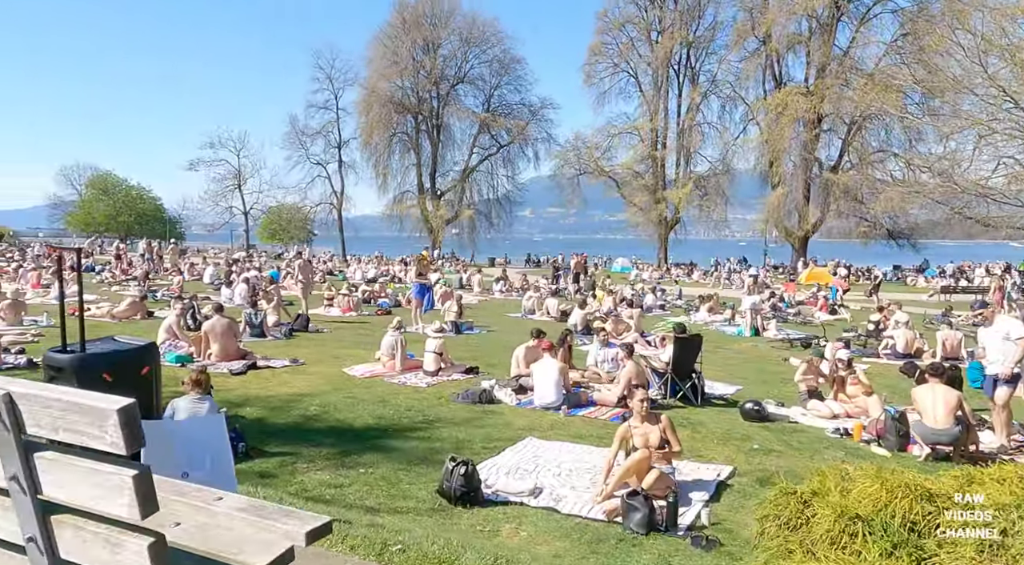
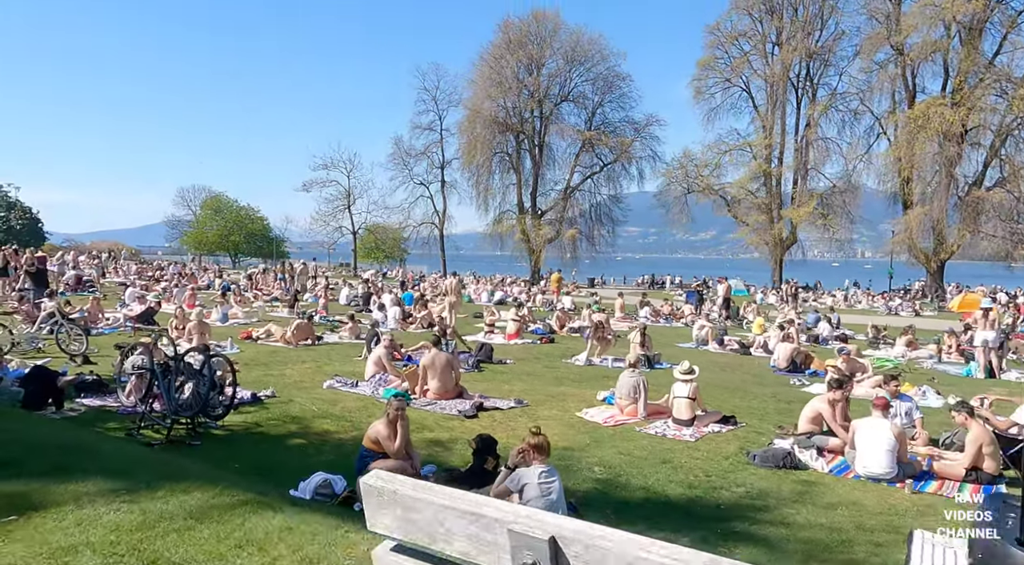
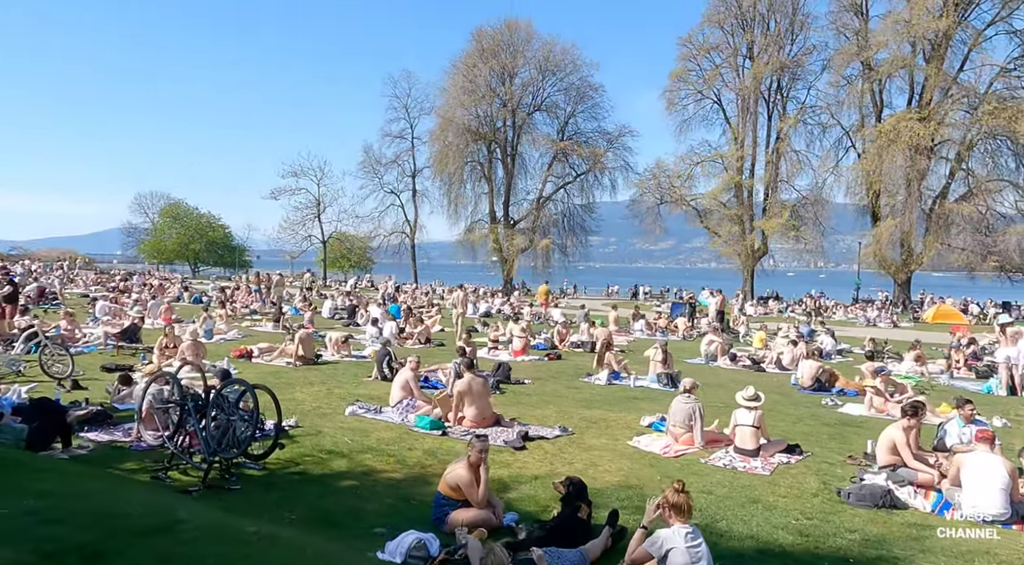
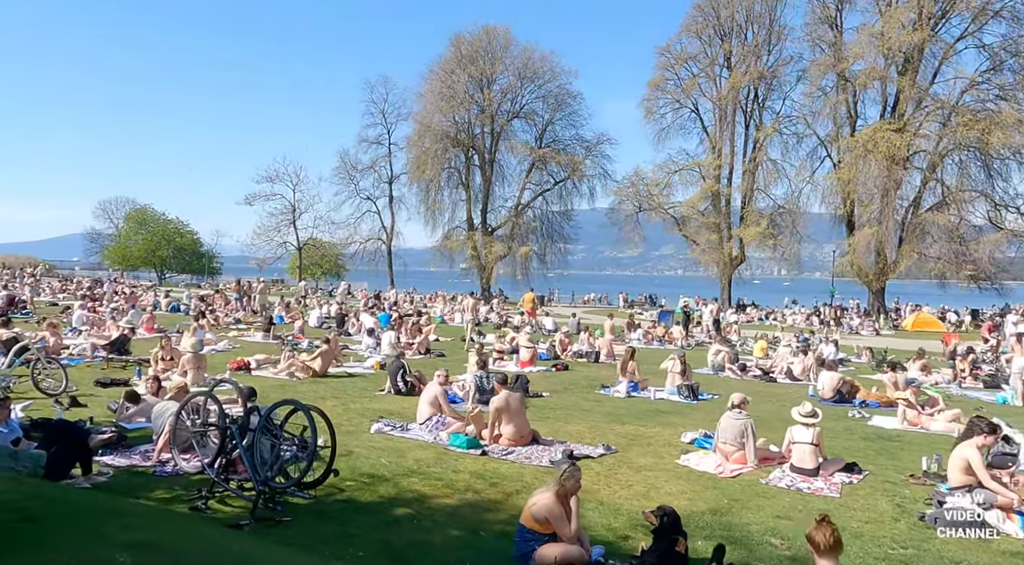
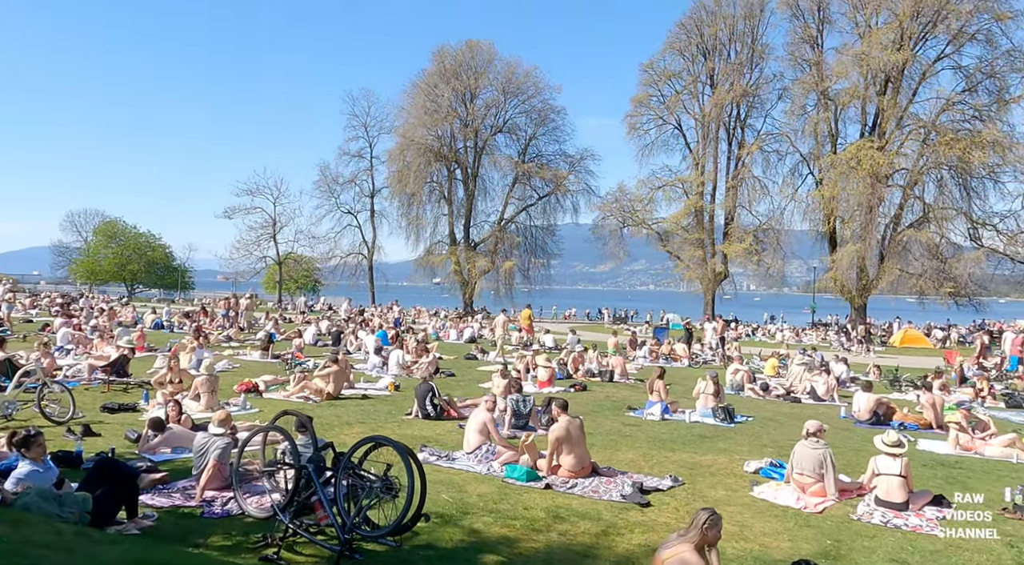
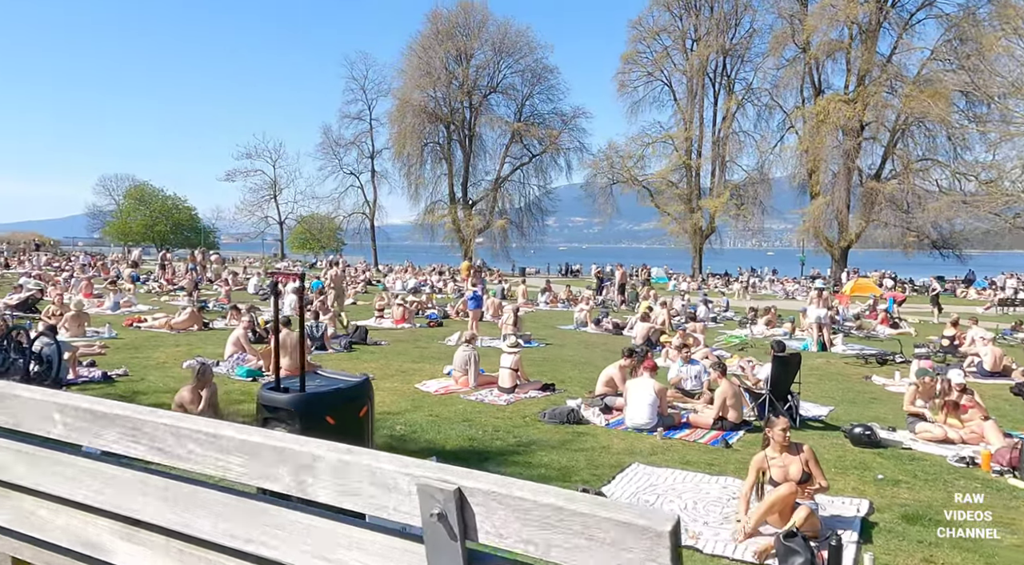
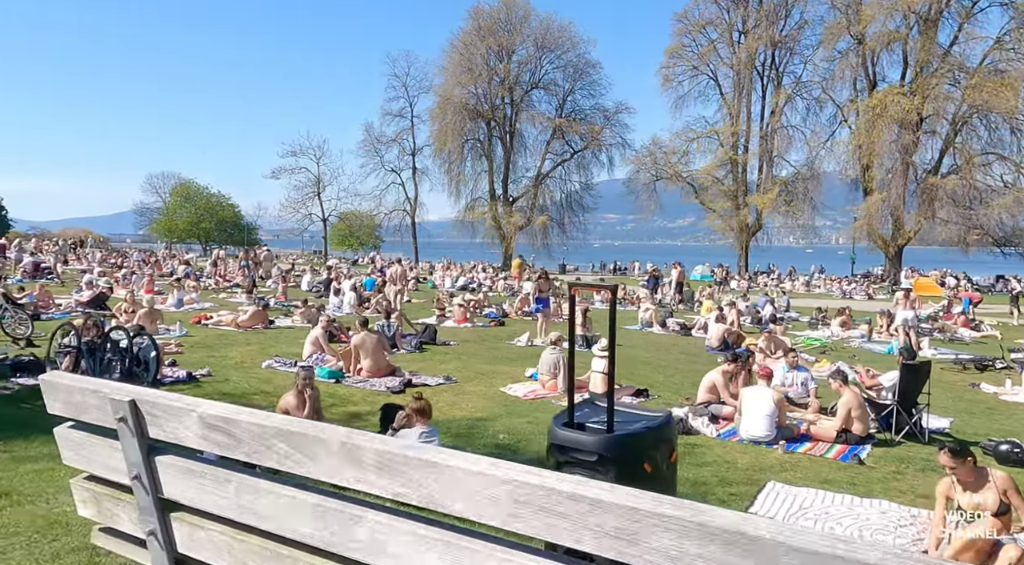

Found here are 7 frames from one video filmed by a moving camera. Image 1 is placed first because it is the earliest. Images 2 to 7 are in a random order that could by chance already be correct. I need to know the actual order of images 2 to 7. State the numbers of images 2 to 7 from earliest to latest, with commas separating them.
6, 7, 2, 3, 4, 5
